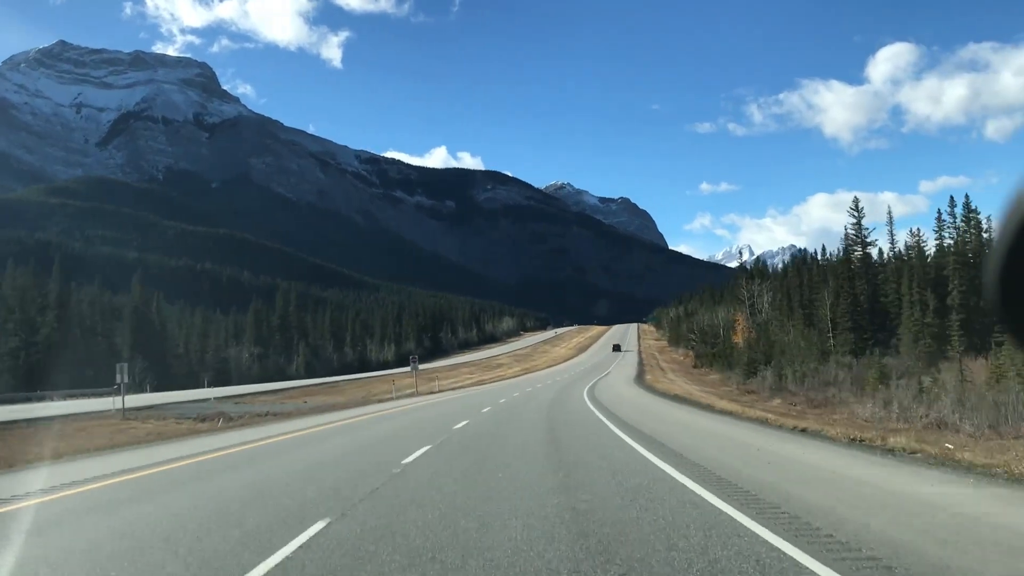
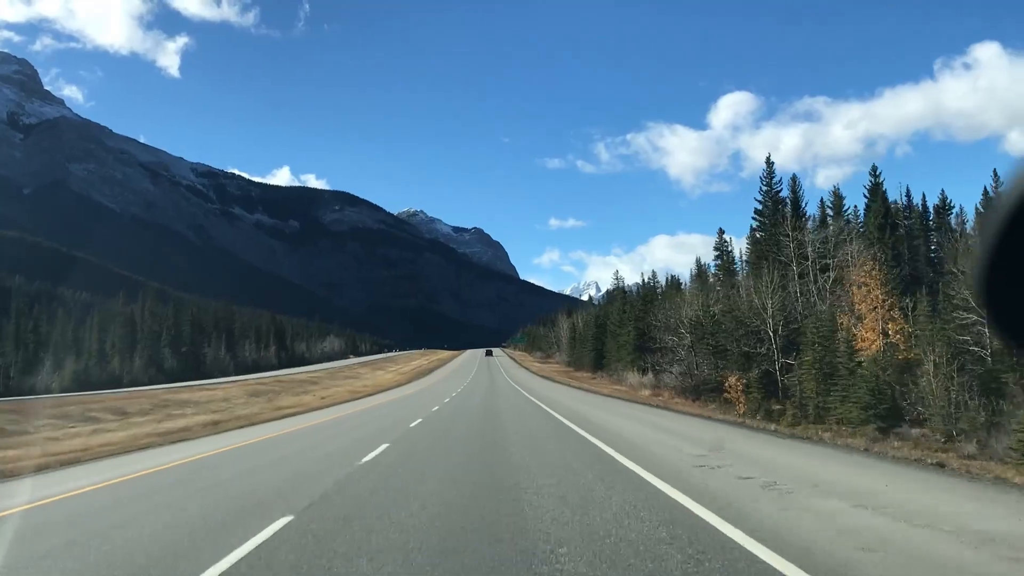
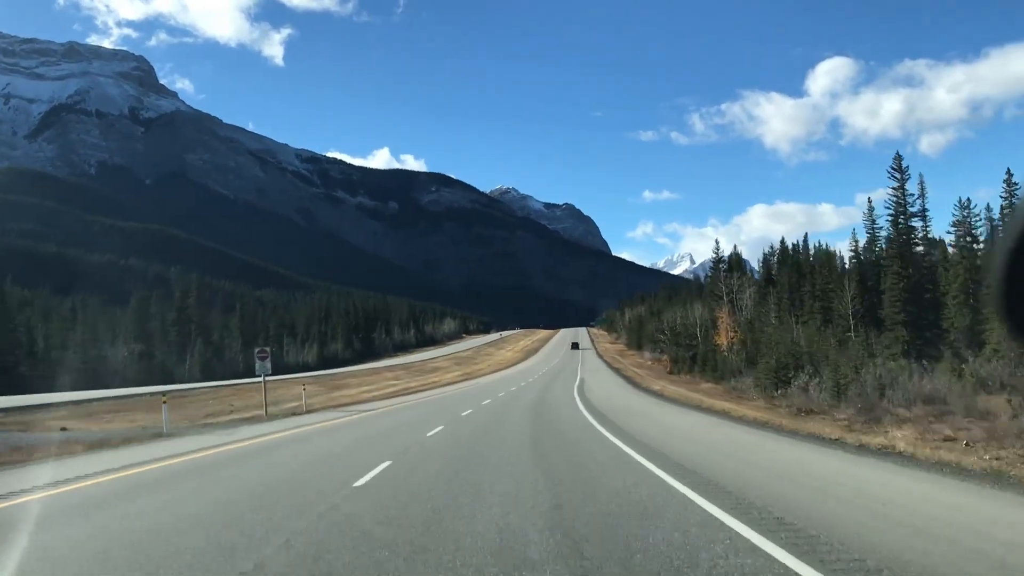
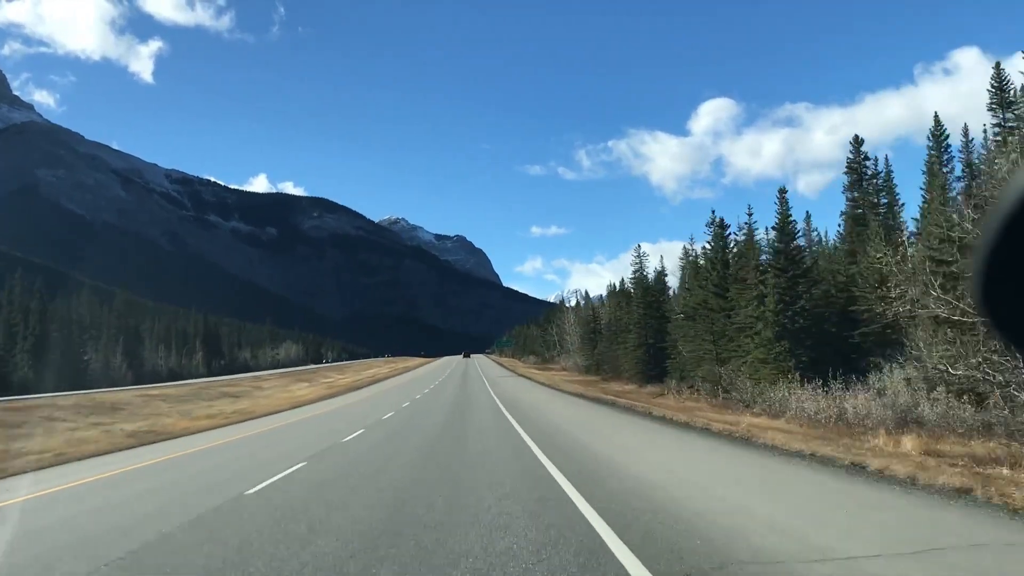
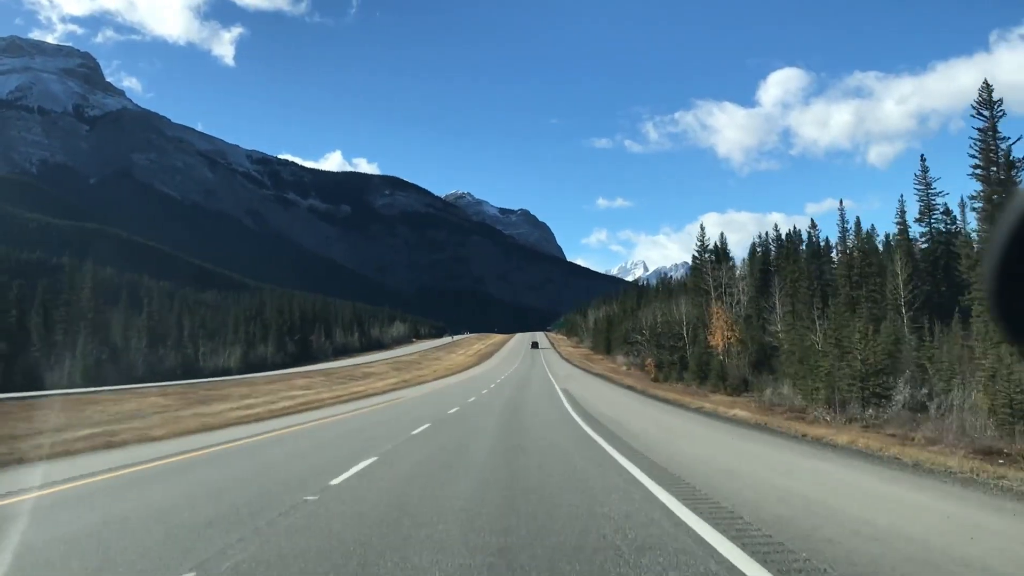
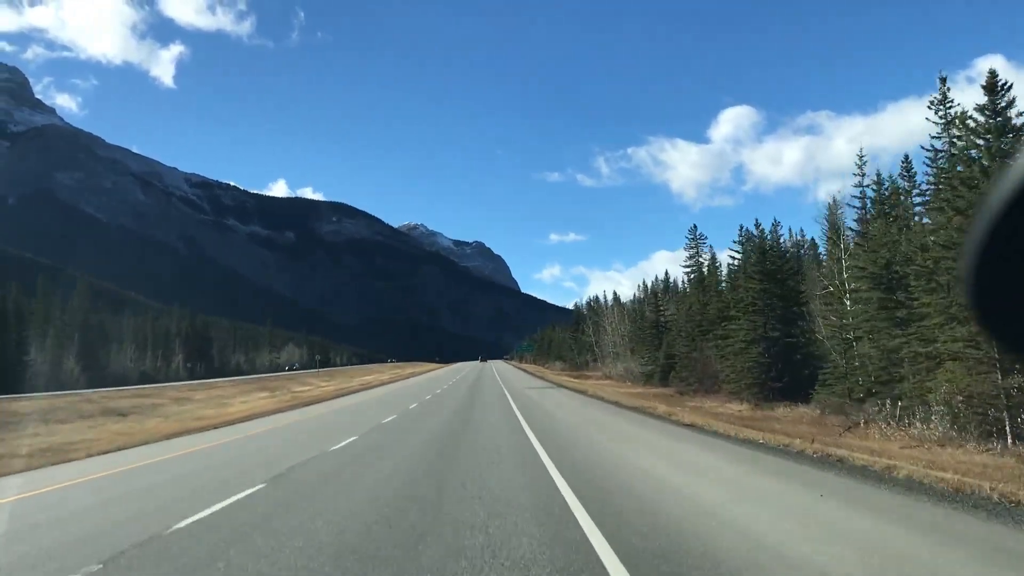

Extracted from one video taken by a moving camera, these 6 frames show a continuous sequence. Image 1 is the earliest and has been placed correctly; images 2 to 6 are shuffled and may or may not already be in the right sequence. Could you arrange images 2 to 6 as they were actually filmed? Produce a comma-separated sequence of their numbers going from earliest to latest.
3, 5, 2, 4, 6
